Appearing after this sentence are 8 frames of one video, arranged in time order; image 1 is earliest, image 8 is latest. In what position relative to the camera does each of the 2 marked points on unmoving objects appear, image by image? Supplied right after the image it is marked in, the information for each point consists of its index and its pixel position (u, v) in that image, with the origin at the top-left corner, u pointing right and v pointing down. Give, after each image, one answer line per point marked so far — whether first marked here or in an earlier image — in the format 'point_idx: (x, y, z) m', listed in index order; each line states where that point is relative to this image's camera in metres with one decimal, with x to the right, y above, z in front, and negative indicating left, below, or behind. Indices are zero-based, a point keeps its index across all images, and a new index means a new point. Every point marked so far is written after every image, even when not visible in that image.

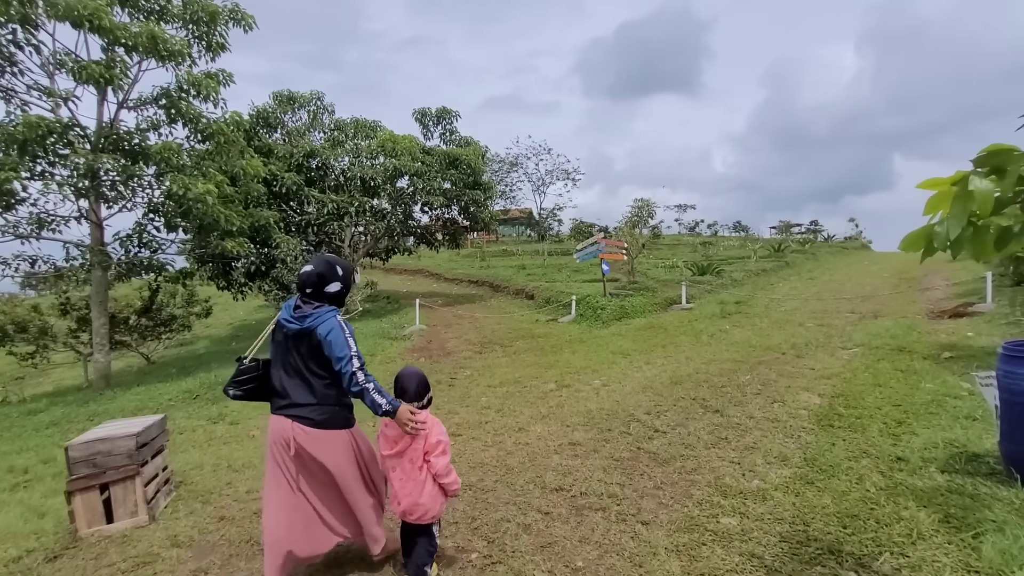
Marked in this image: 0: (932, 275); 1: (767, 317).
0: (+15.7, +0.5, +18.3) m
1: (+6.4, -0.7, +12.4) m
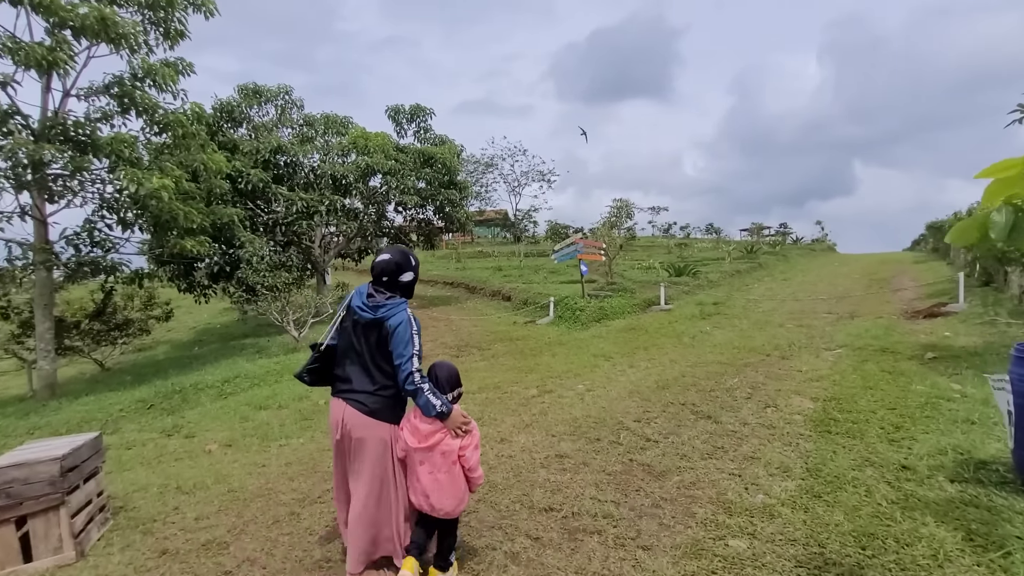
0: (+14.8, +0.5, +18.7) m
1: (+5.9, -0.7, +12.3) m
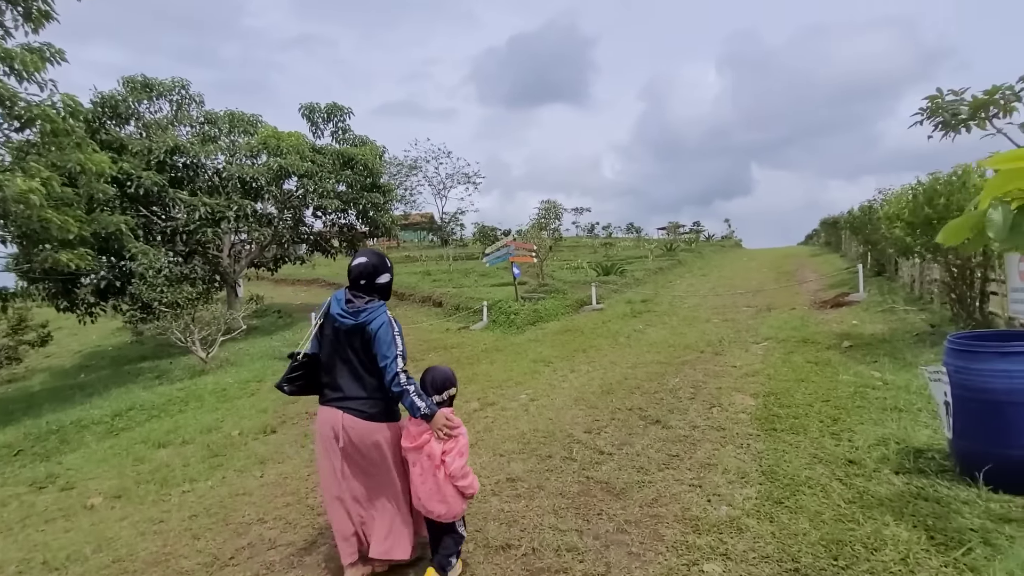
0: (+12.1, +0.8, +20.3) m
1: (+4.2, -0.7, +12.7) m
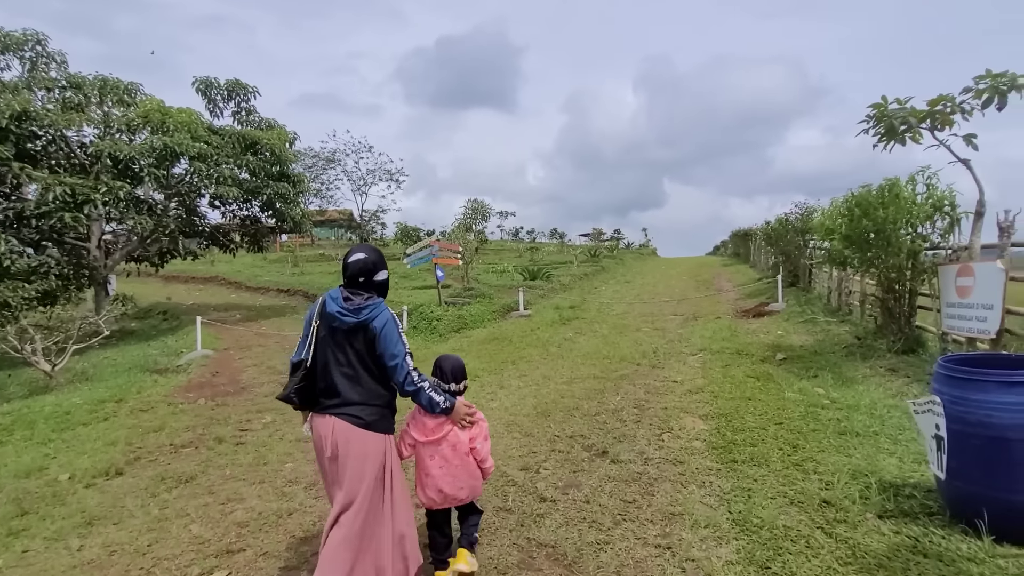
0: (+8.9, +0.5, +21.1) m
1: (+2.3, -0.8, +12.3) m
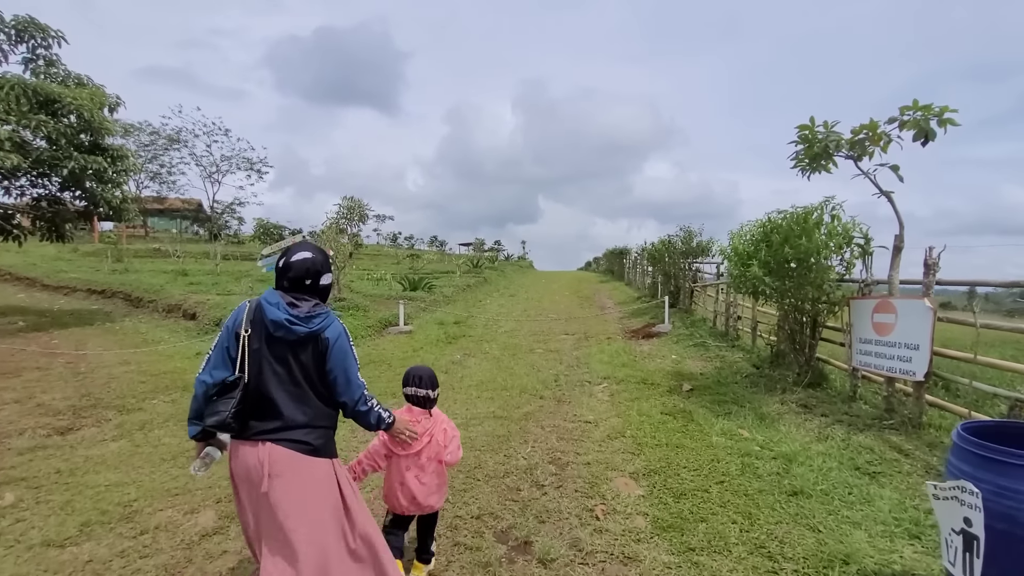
0: (+3.8, -0.3, +21.4) m
1: (-0.4, -1.2, +11.3) m
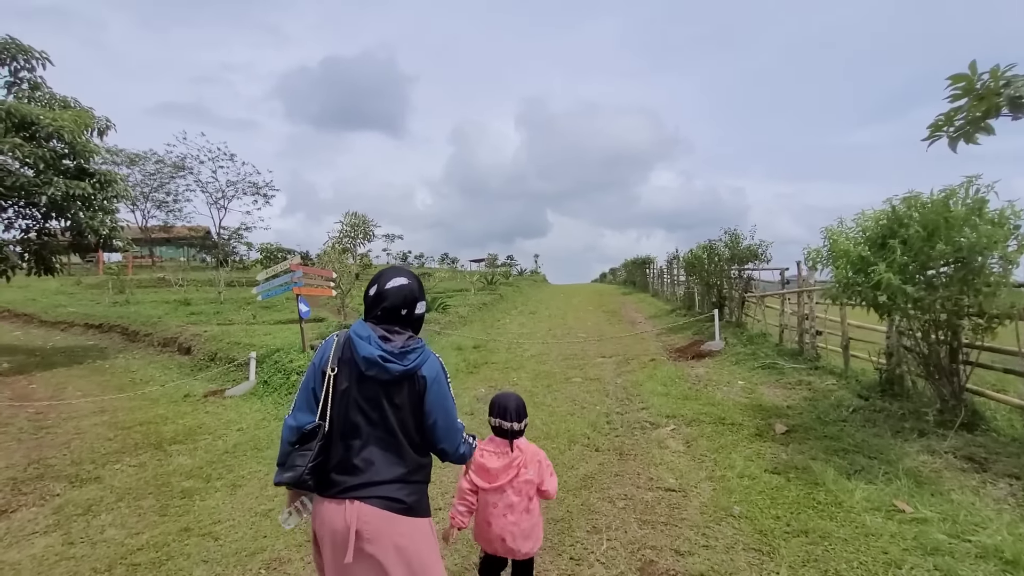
0: (+4.6, -0.8, +19.9) m
1: (+0.2, -1.6, +9.8) m
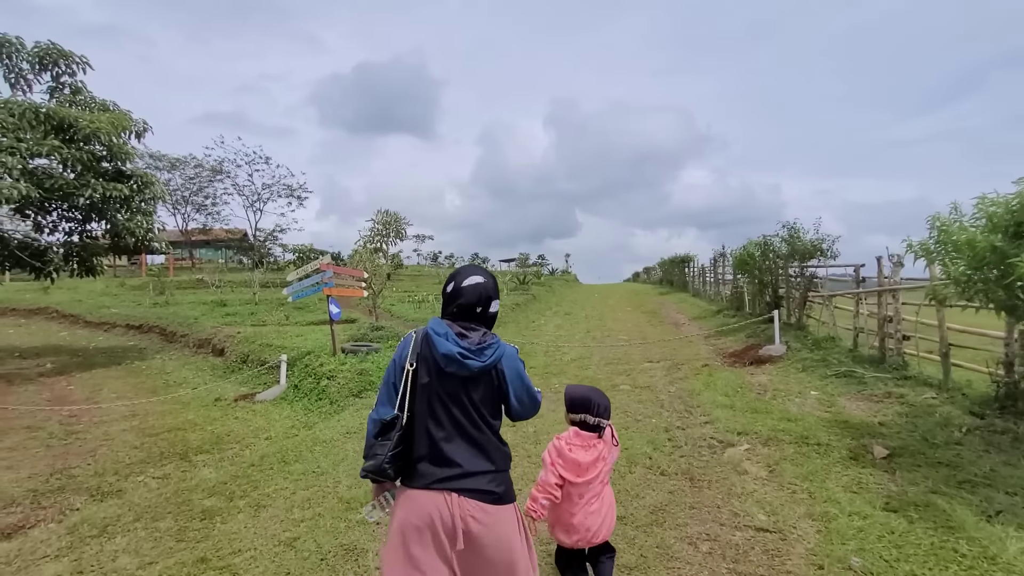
0: (+6.0, -0.8, +19.0) m
1: (+0.9, -1.6, +9.2) m
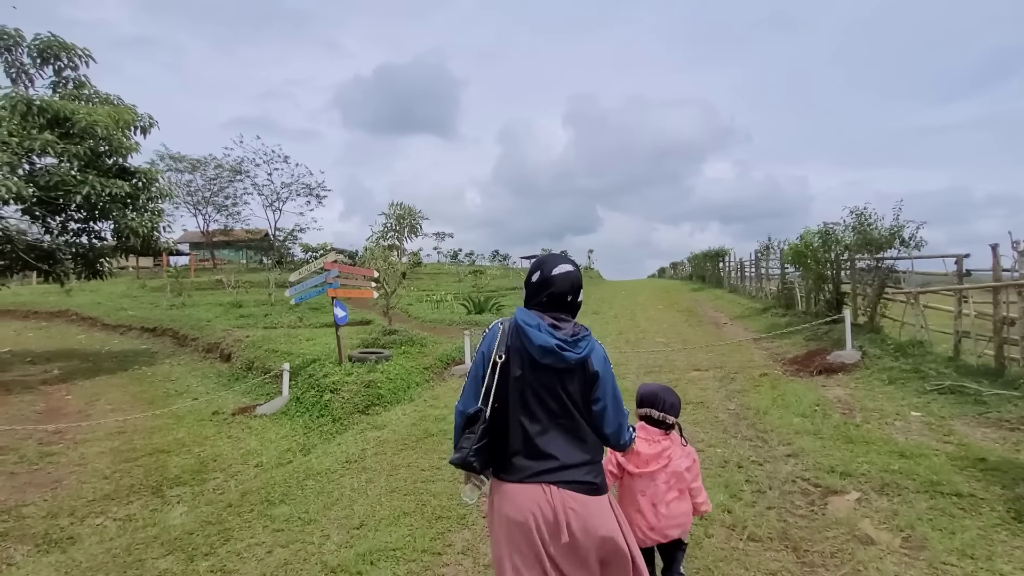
0: (+6.8, -0.6, +17.6) m
1: (+1.4, -1.6, +8.0) m
